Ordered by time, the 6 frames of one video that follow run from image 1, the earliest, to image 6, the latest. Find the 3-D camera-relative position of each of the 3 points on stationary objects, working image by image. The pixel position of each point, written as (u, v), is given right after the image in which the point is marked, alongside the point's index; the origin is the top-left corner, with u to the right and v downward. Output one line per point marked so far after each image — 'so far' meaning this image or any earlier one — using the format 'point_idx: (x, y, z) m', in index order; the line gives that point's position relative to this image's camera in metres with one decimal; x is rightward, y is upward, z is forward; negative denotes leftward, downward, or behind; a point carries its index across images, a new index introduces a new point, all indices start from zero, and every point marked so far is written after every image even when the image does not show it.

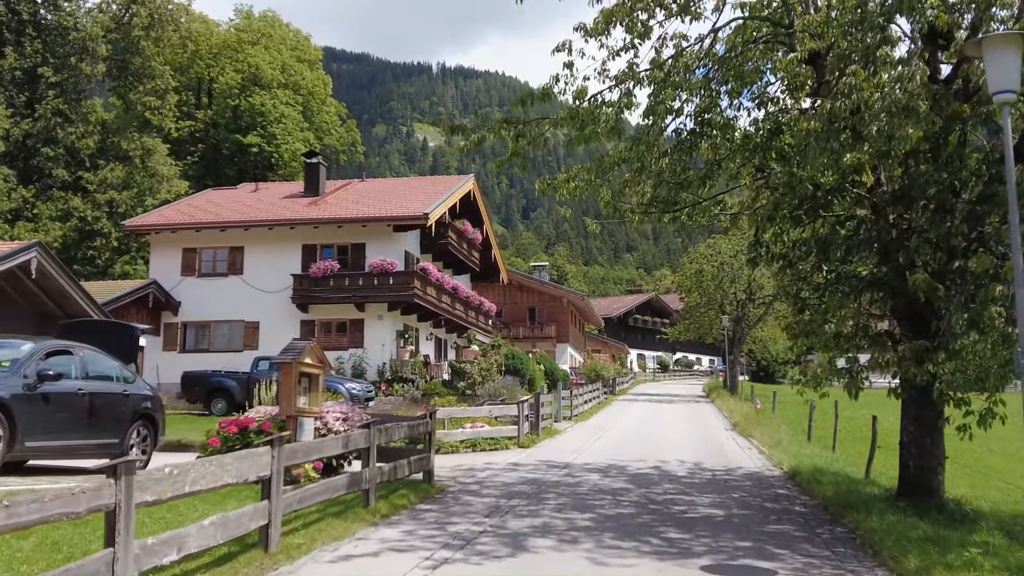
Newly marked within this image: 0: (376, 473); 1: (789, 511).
0: (-1.6, -2.2, +9.7) m
1: (+3.5, -2.9, +10.5) m
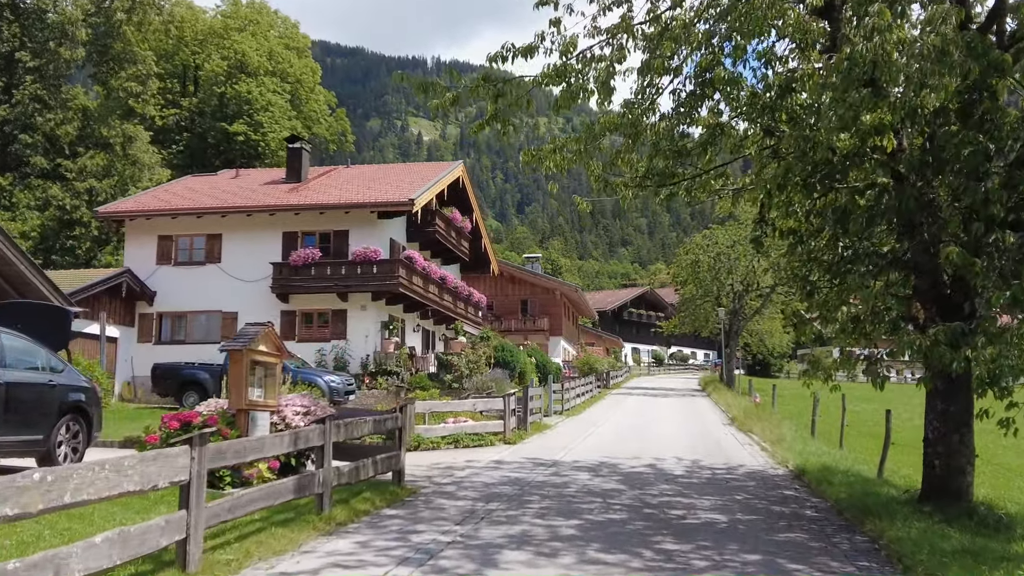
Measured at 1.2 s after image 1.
0: (-1.9, -2.0, +8.6) m
1: (+3.3, -2.6, +9.4) m
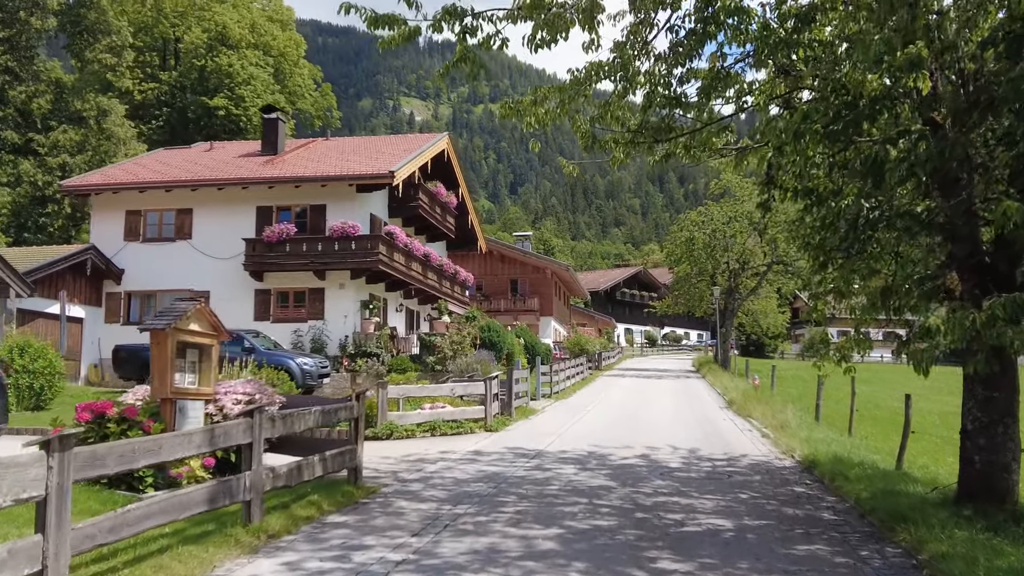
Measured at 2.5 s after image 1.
0: (-2.2, -1.7, +7.2) m
1: (+3.0, -2.3, +8.1) m
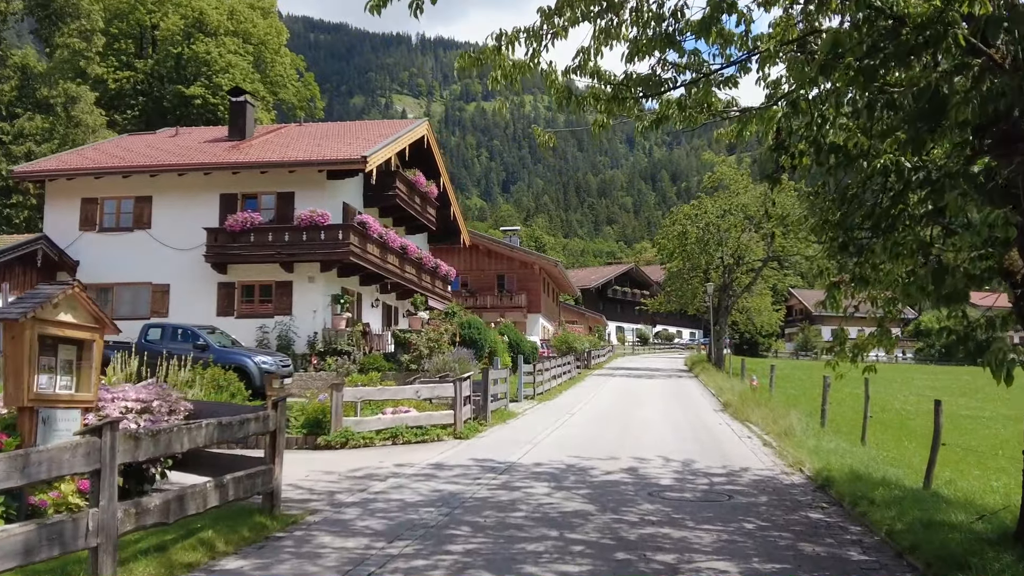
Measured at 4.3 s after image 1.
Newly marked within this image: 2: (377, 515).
0: (-2.6, -1.5, +5.5) m
1: (+2.6, -2.2, +6.4) m
2: (-1.3, -2.2, +7.9) m
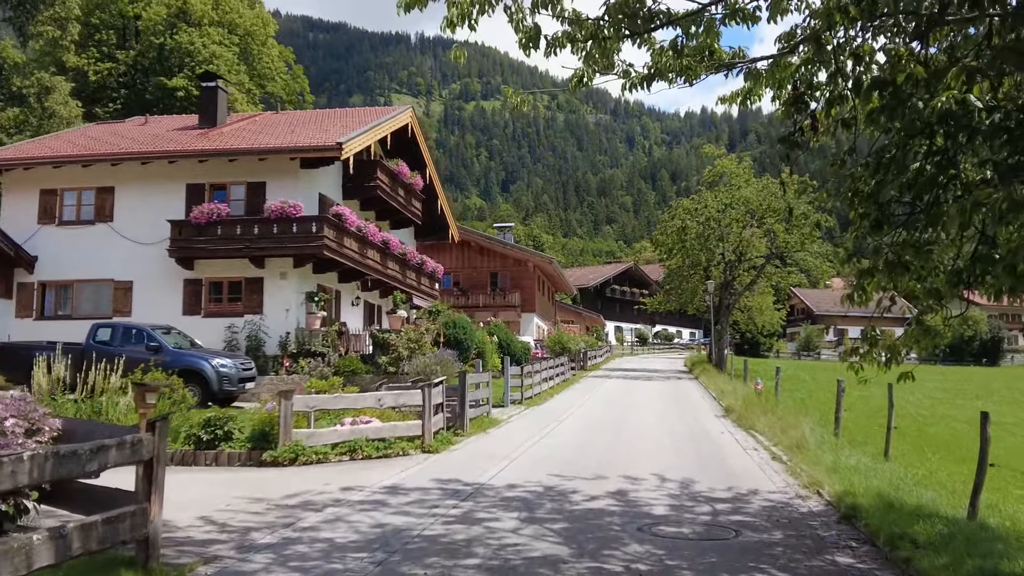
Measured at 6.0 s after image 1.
0: (-2.9, -1.4, +3.8) m
1: (+2.2, -2.1, +4.7) m
2: (-1.7, -2.1, +6.2) m
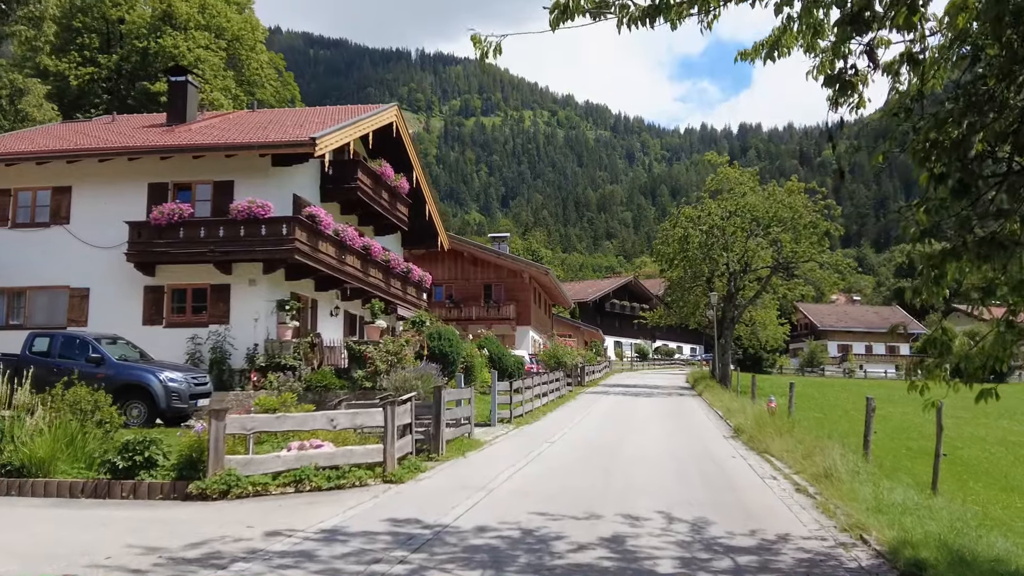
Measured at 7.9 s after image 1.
0: (-3.2, -1.3, +1.9) m
1: (+1.9, -1.9, +2.8) m
2: (-2.0, -2.0, +4.3) m
